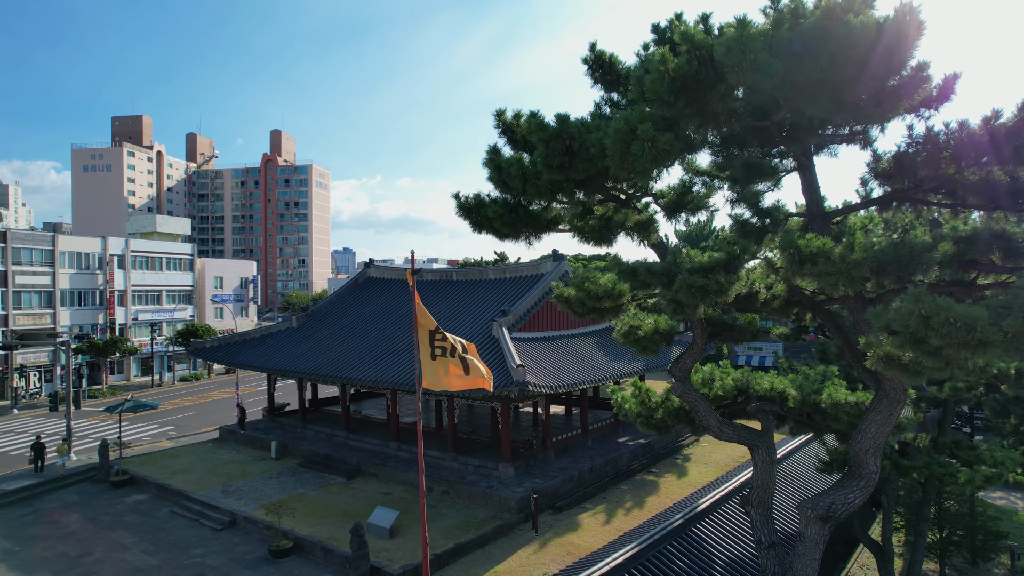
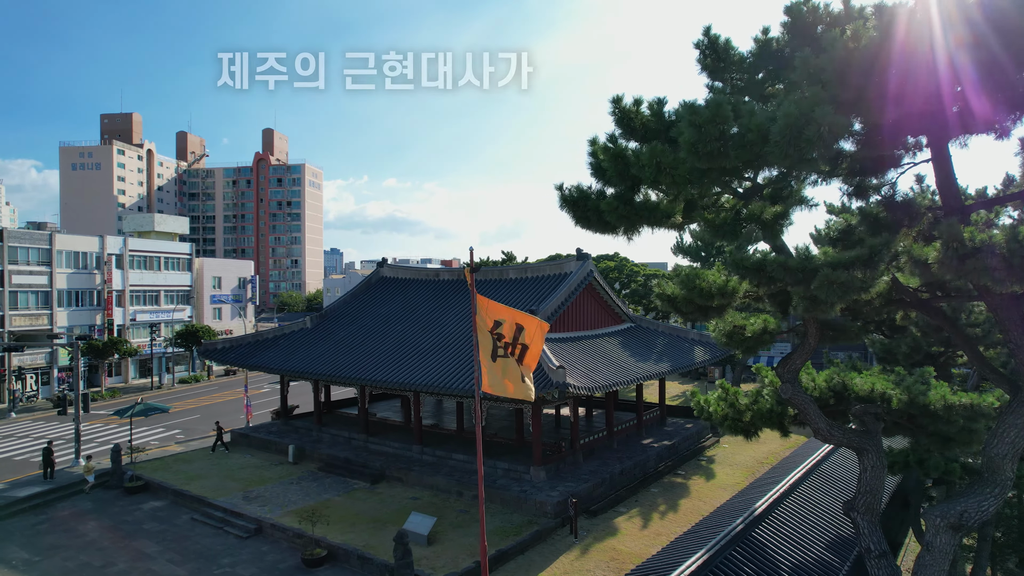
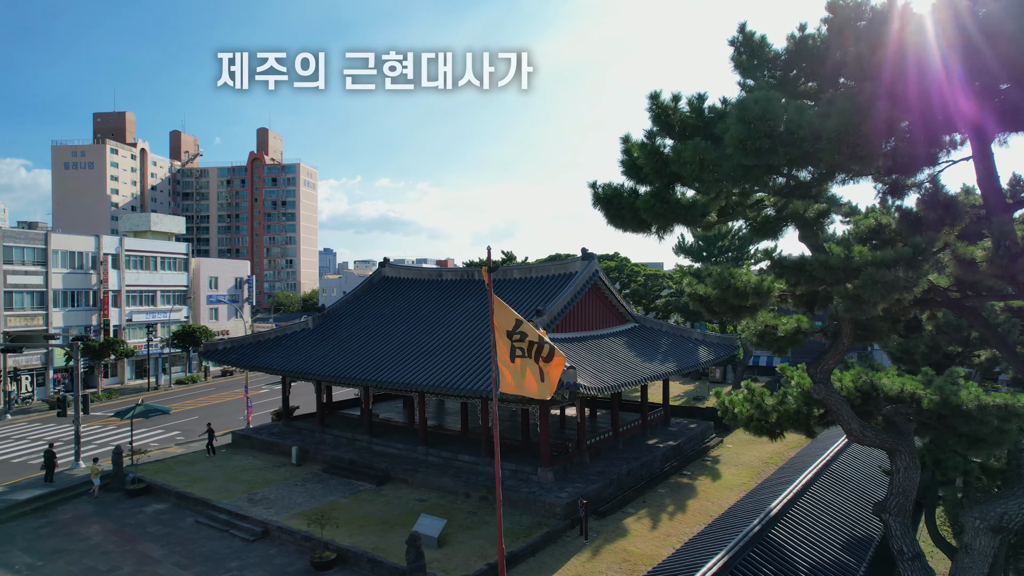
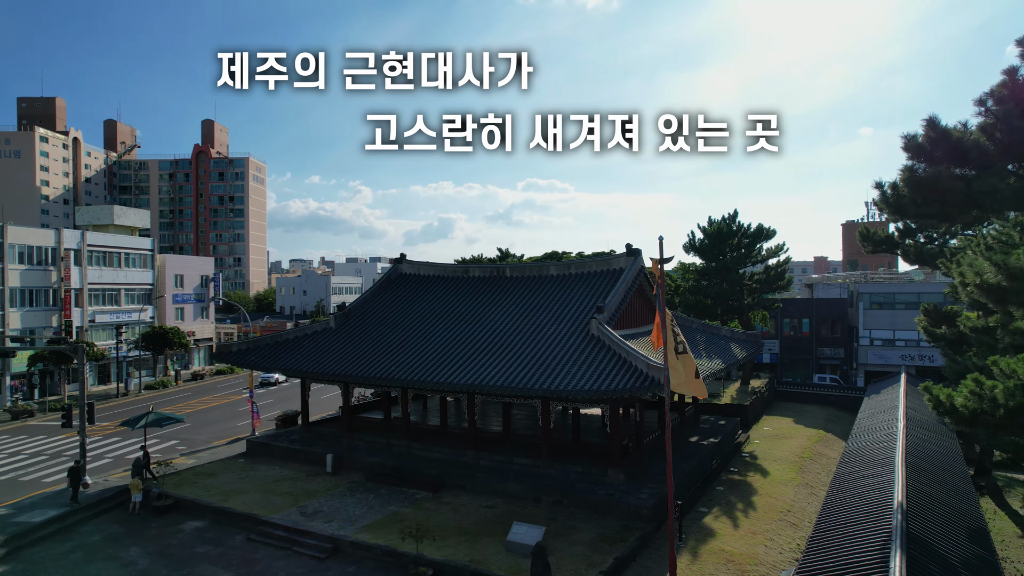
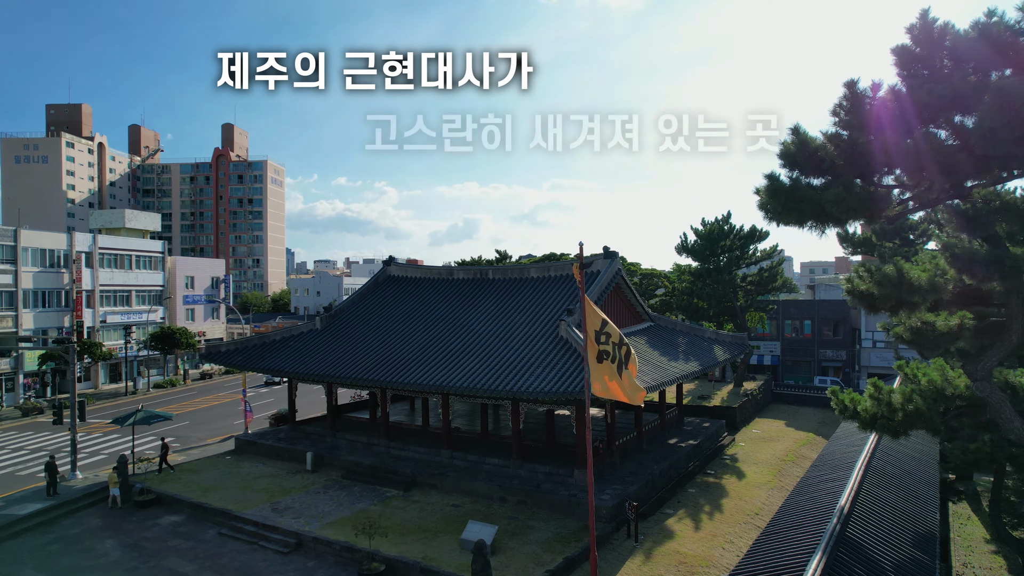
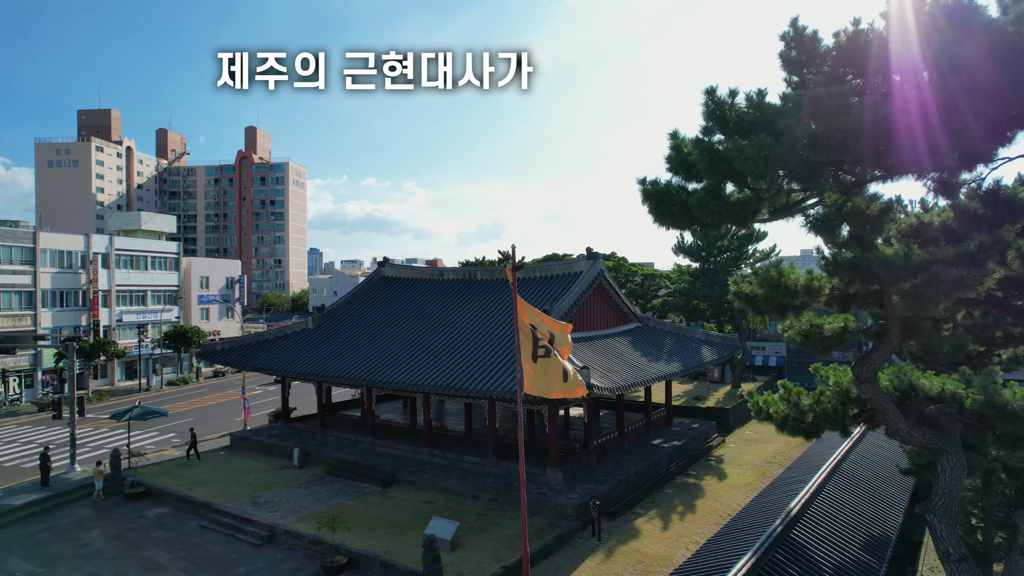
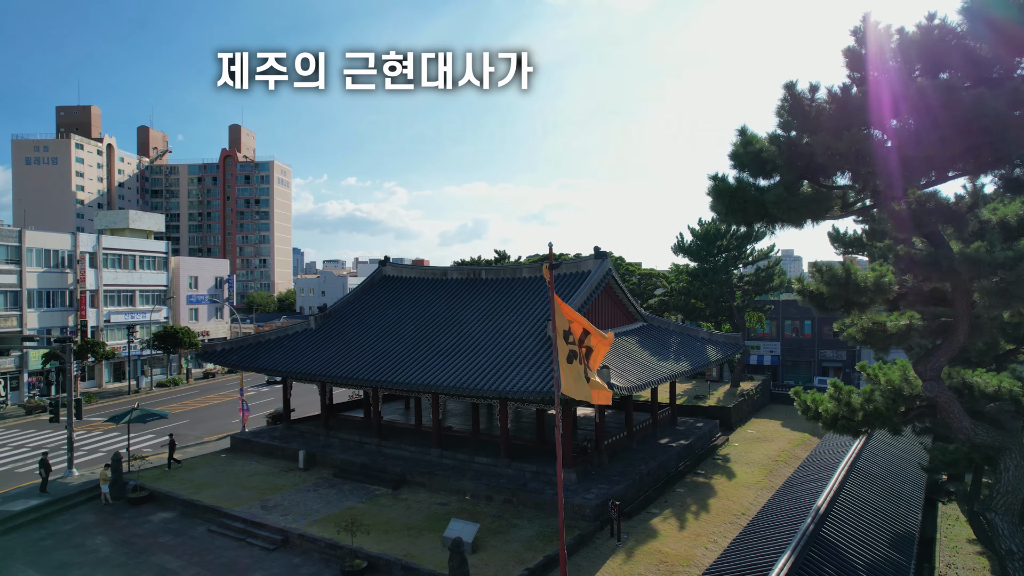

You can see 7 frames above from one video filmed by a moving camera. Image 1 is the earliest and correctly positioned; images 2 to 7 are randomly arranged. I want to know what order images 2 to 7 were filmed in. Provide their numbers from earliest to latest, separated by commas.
2, 3, 6, 7, 5, 4
